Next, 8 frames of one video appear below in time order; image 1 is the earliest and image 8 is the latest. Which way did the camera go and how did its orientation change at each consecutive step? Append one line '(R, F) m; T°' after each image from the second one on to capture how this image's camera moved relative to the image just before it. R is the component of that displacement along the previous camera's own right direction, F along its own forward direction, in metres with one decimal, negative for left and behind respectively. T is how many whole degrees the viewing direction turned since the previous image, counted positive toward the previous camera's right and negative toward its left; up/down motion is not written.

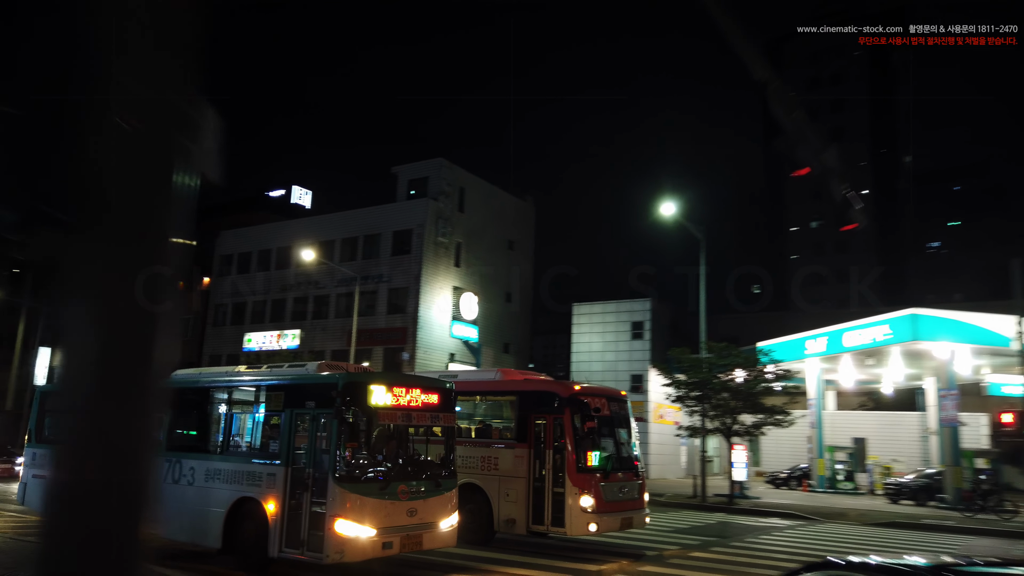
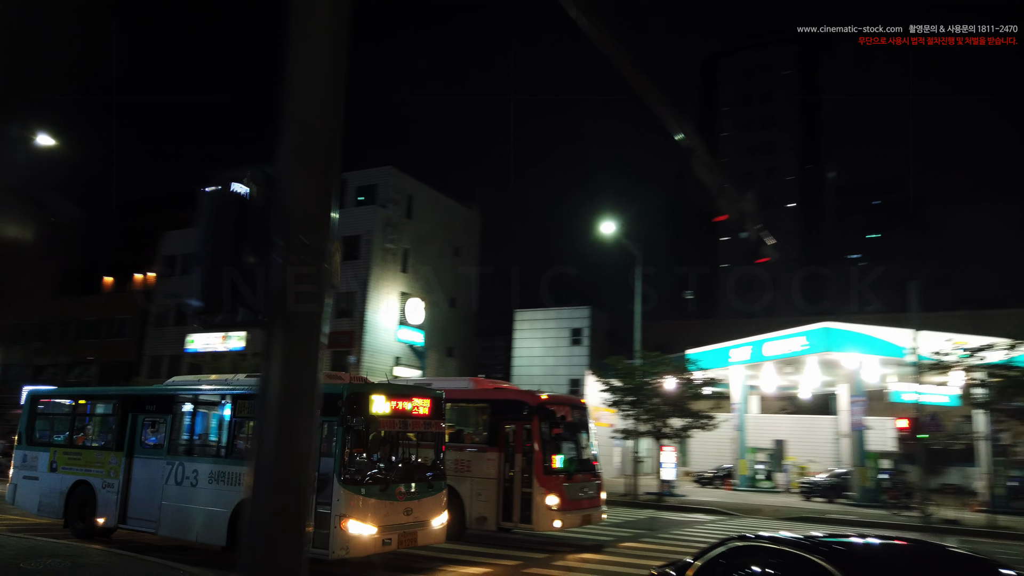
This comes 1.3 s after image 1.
(-0.3, -1.1) m; +5°
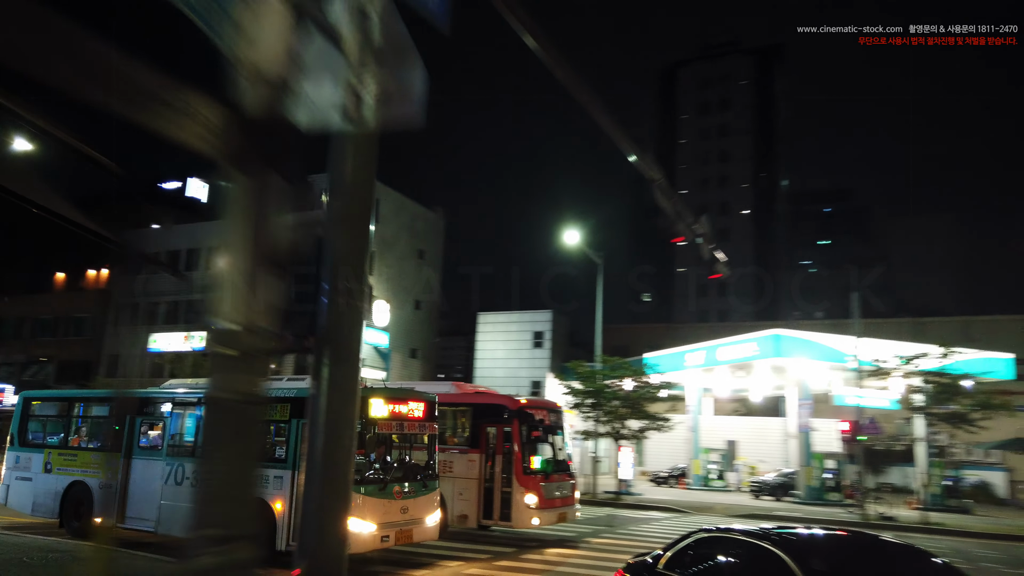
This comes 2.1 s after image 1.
(-0.2, -0.7) m; +3°
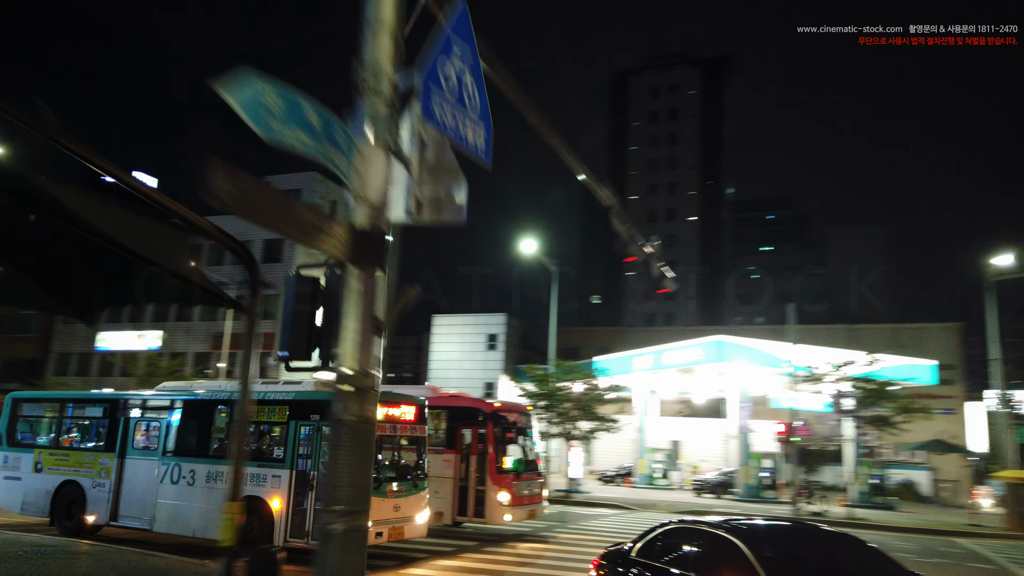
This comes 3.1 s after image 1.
(-0.3, -0.9) m; +4°
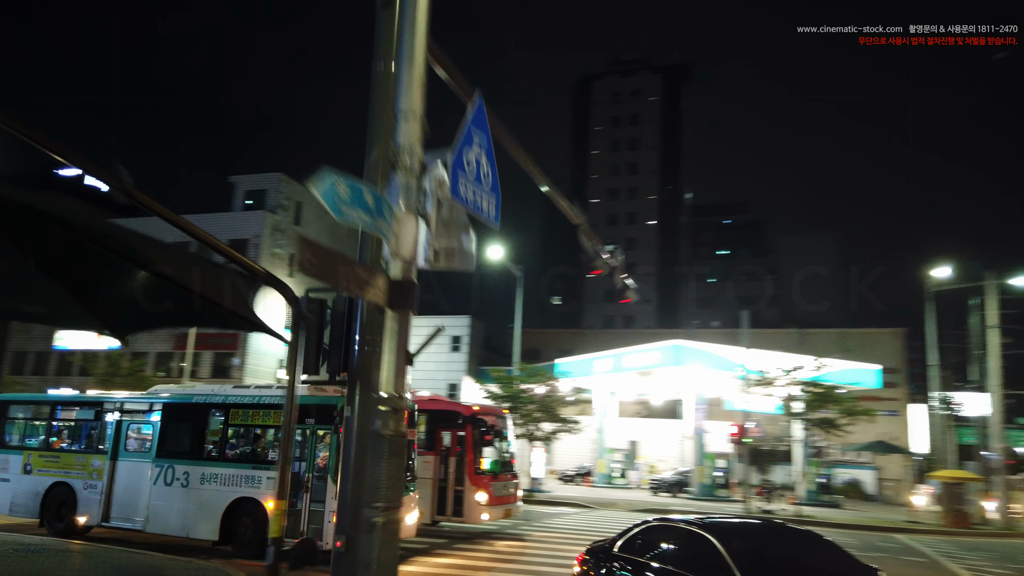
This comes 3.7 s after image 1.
(-0.2, -0.7) m; +3°
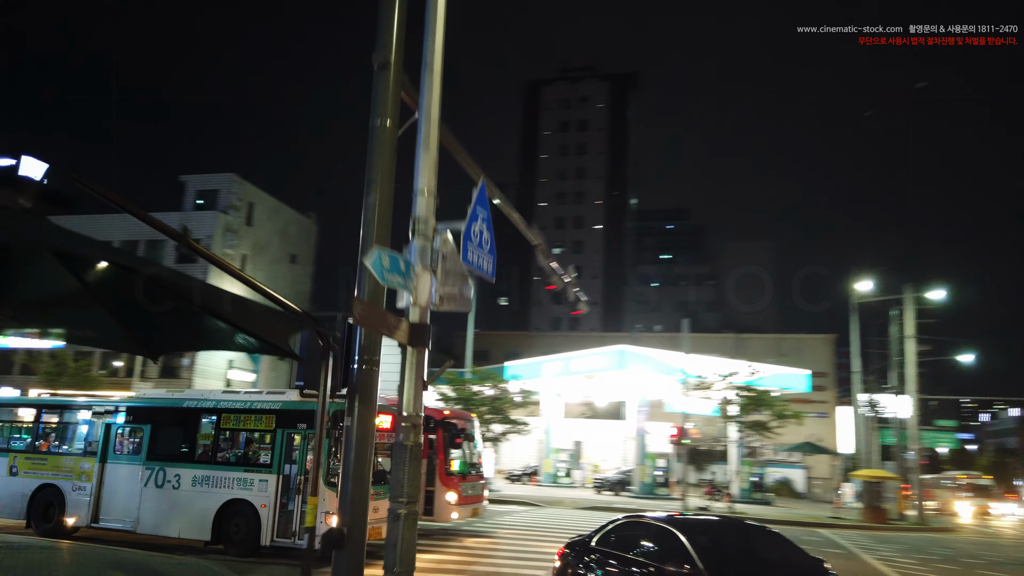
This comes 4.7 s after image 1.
(-0.3, -1.0) m; +4°
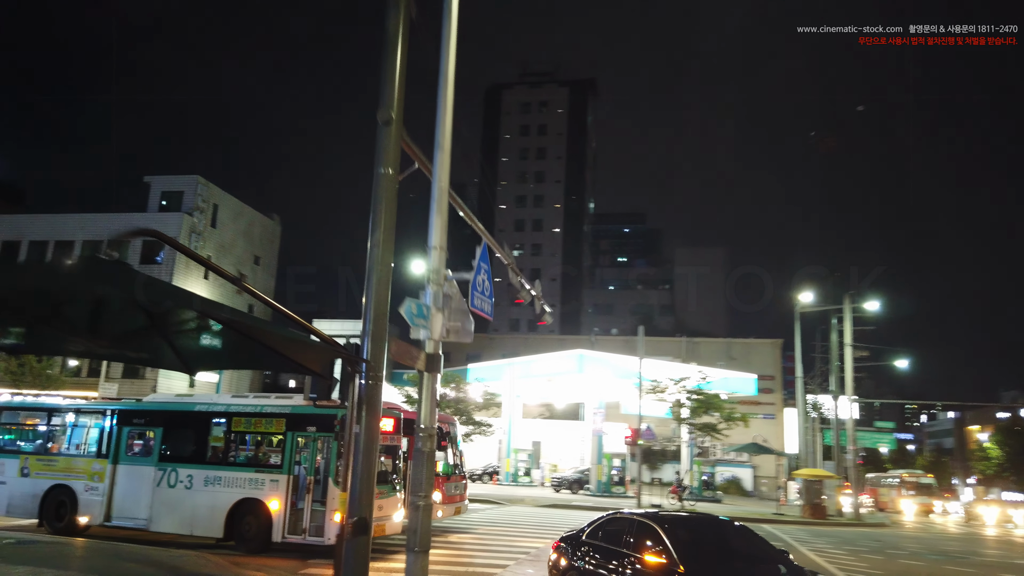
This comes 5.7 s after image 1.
(-0.4, -1.2) m; +3°
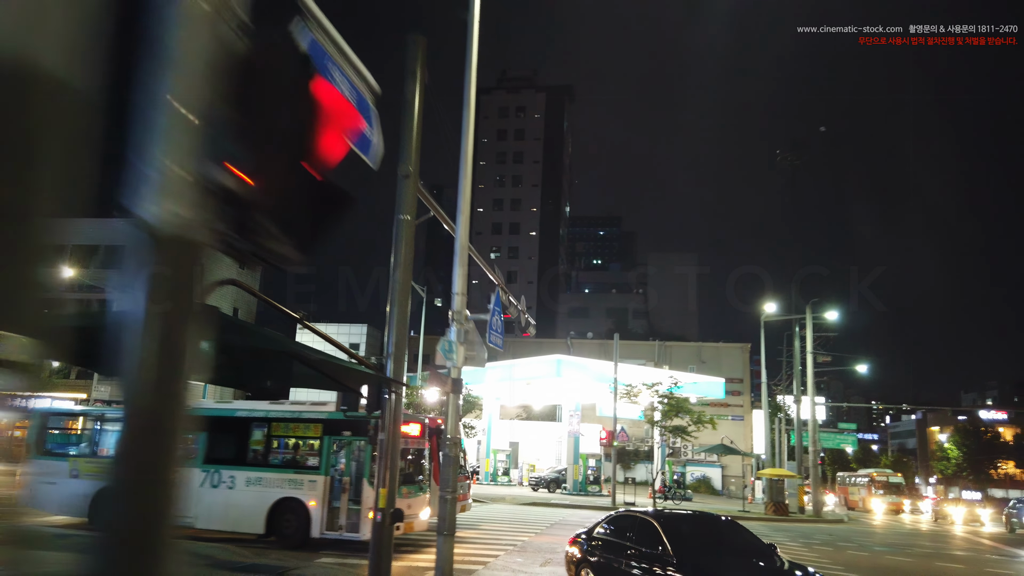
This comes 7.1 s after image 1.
(-0.4, -1.6) m; +2°
